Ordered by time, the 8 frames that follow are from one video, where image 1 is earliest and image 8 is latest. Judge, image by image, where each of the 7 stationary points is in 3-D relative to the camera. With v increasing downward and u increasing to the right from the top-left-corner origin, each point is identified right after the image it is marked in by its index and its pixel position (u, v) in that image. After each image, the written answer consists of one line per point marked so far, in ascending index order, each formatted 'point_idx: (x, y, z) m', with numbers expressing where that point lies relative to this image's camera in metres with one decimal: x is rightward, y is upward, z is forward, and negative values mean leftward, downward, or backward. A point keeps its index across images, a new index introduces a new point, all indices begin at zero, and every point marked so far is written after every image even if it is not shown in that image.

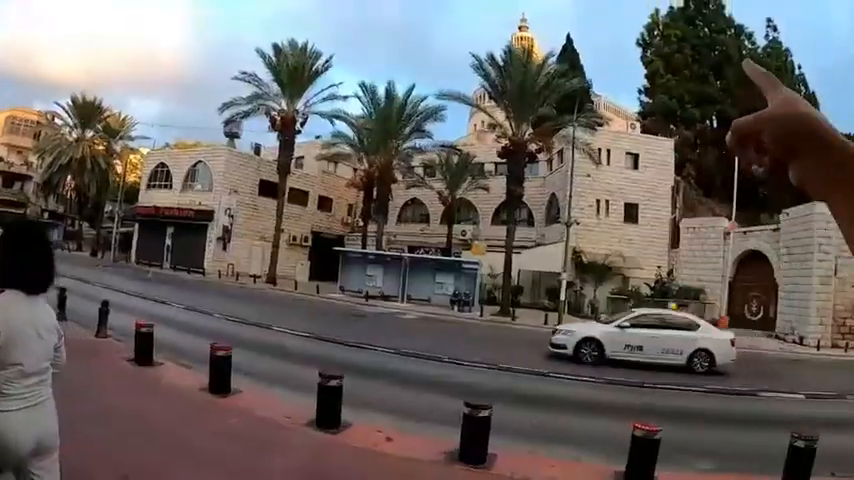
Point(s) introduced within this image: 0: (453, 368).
0: (+0.6, -3.1, +16.2) m
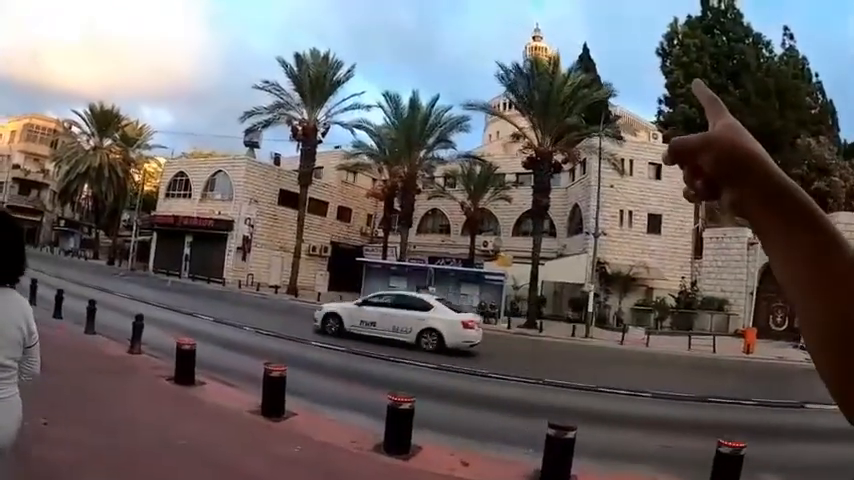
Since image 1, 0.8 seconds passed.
0: (+1.7, -3.5, +15.9) m
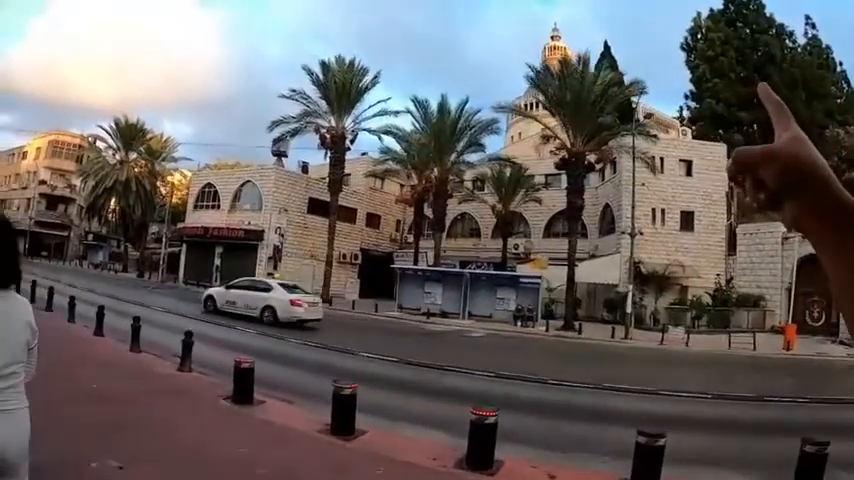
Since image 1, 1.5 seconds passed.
0: (+3.1, -3.6, +15.6) m
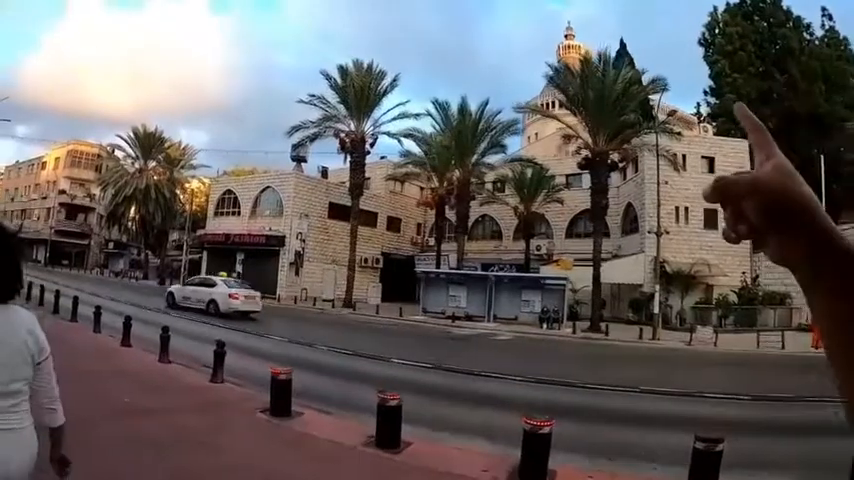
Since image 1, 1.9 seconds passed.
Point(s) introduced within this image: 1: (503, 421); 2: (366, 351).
0: (+4.0, -3.7, +15.4) m
1: (+1.3, -3.2, +11.6) m
2: (-1.9, -3.5, +19.9) m
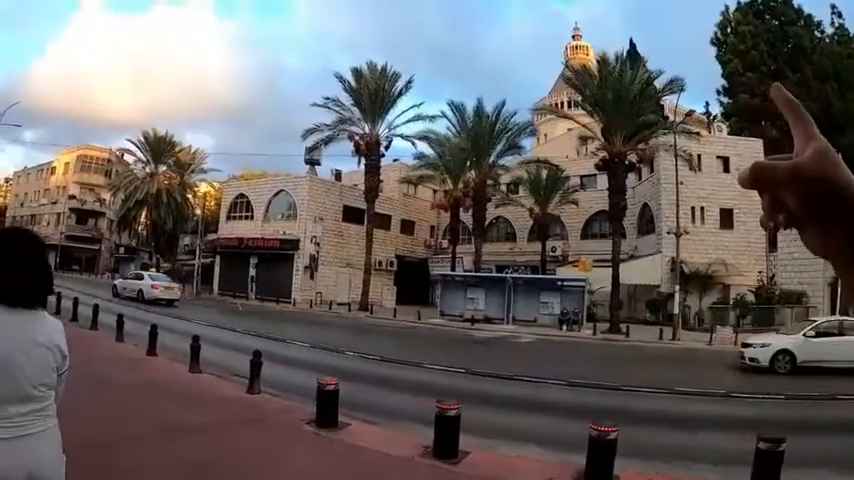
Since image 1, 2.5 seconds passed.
0: (+4.9, -3.7, +15.3) m
1: (+2.2, -3.2, +11.4) m
2: (-1.0, -3.6, +19.8) m
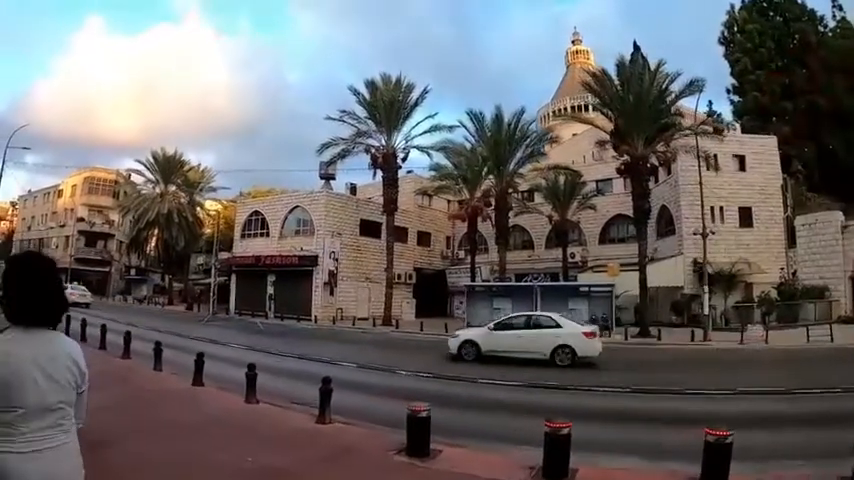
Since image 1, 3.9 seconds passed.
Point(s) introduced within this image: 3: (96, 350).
0: (+6.3, -3.8, +15.1) m
1: (+3.6, -3.4, +11.2) m
2: (+0.3, -4.0, +19.5) m
3: (-9.2, -3.1, +18.2) m
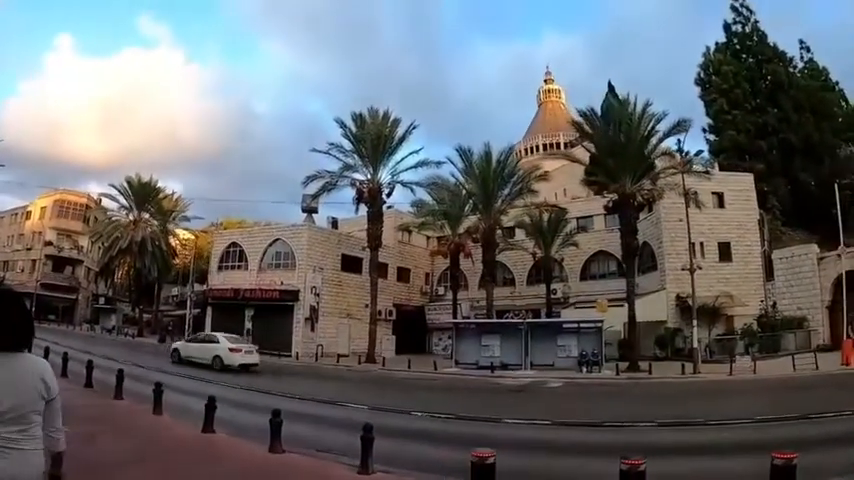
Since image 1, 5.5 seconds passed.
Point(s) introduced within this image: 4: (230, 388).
0: (+6.6, -4.5, +14.8) m
1: (+4.2, -3.9, +10.8) m
2: (+0.4, -4.9, +18.8) m
3: (-9.0, -3.9, +17.1) m
4: (-5.9, -4.5, +19.8) m
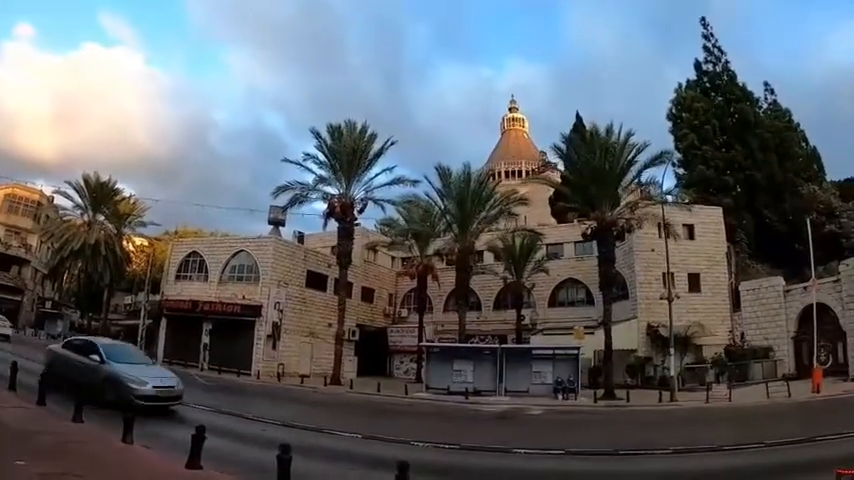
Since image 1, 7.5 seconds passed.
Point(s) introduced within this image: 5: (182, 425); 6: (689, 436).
0: (+6.8, -4.9, +14.1) m
1: (+4.7, -3.9, +9.9) m
2: (+0.2, -5.2, +17.5) m
3: (-9.0, -3.7, +15.0) m
4: (-6.2, -4.5, +17.9) m
5: (-5.8, -4.2, +15.5) m
6: (+7.9, -6.0, +19.4) m
